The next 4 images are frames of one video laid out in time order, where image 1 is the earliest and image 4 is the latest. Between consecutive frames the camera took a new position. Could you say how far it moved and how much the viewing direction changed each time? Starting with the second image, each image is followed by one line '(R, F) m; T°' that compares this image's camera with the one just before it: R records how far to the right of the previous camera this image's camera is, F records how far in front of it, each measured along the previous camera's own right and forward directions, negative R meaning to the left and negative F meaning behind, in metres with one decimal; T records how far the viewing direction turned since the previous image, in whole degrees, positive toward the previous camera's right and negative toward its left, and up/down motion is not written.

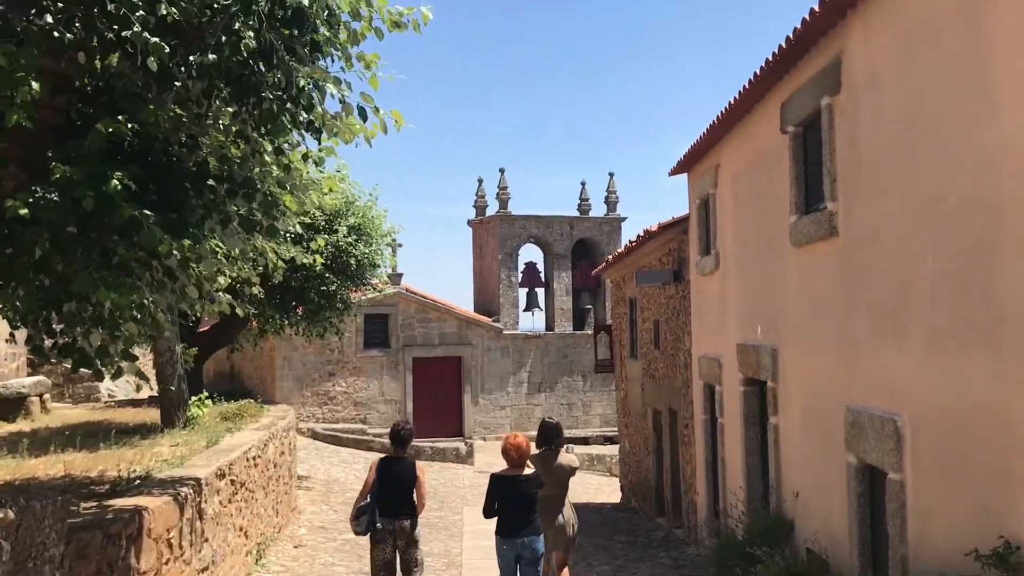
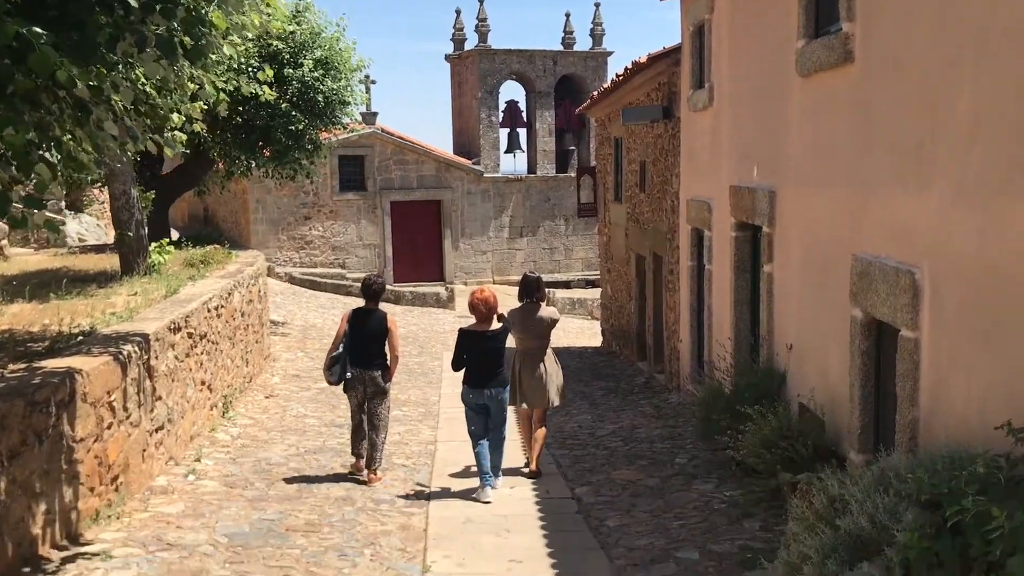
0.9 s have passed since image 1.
(+0.1, +0.6) m; +1°
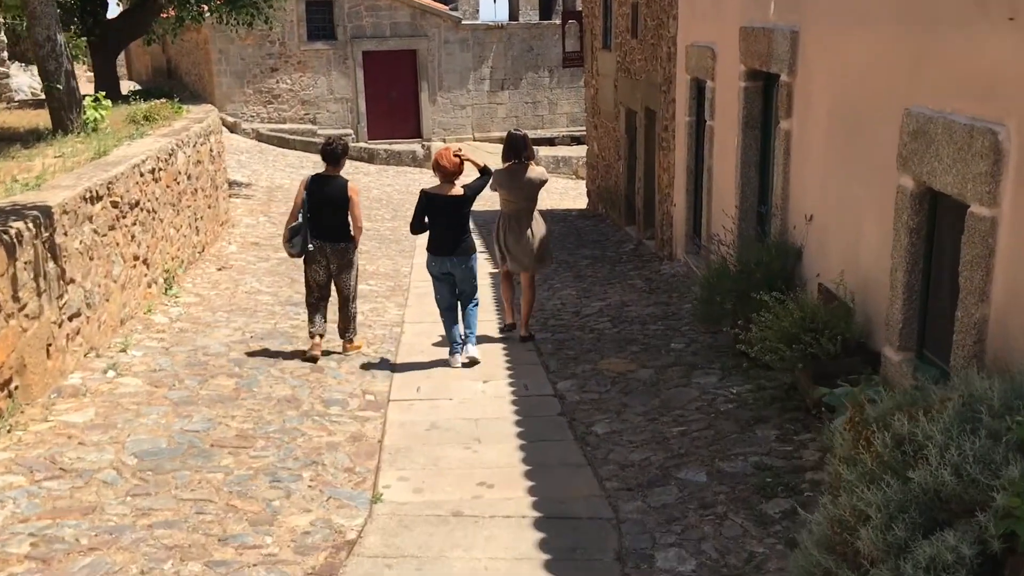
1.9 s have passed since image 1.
(+0.1, +1.0) m; +1°
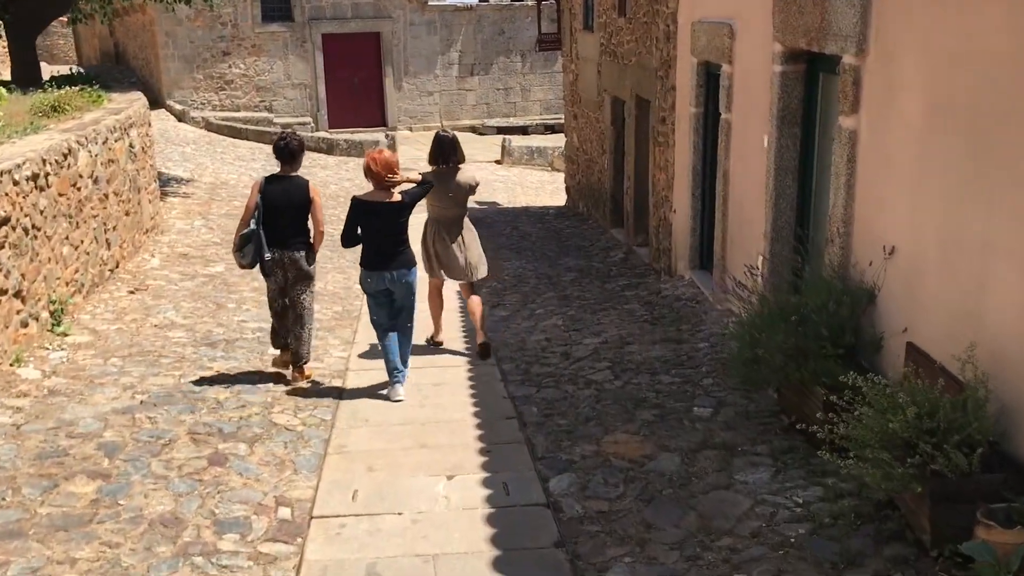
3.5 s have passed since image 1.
(0.0, +1.5) m; +2°
